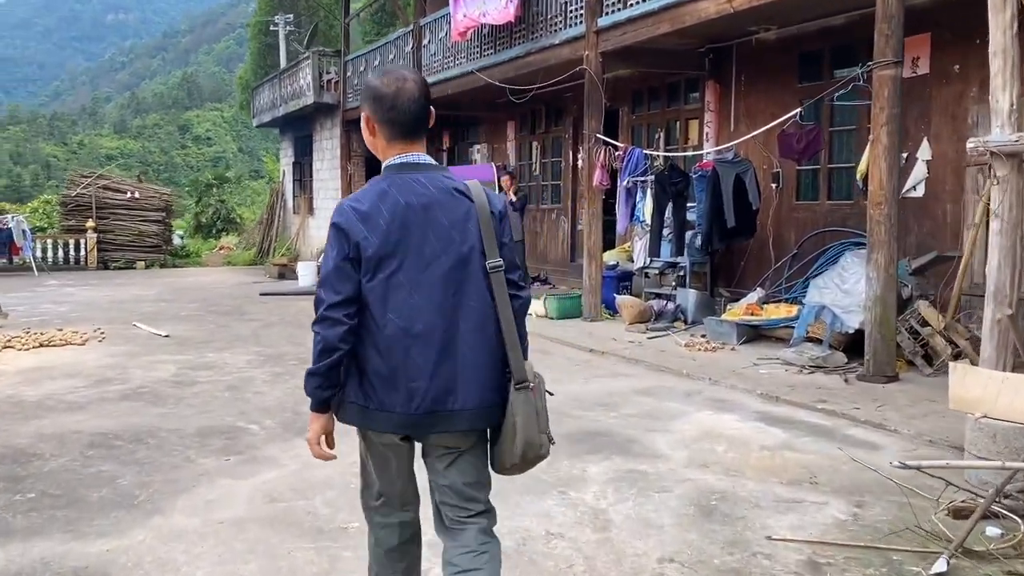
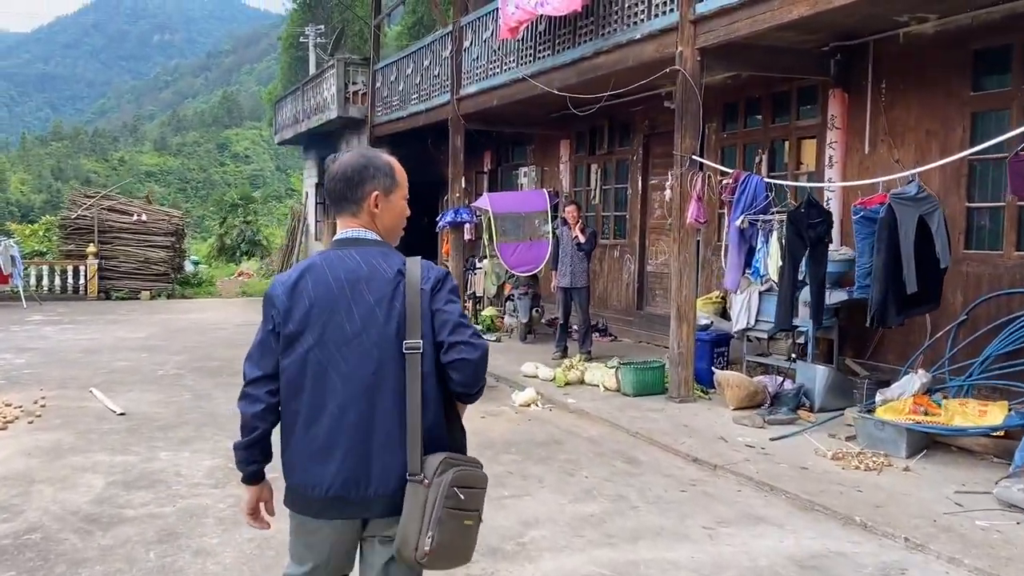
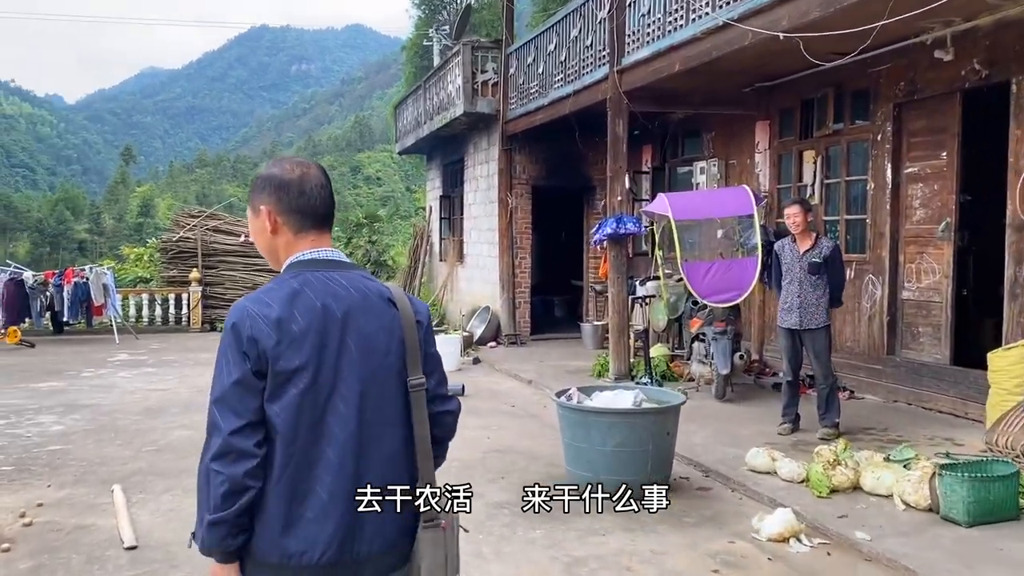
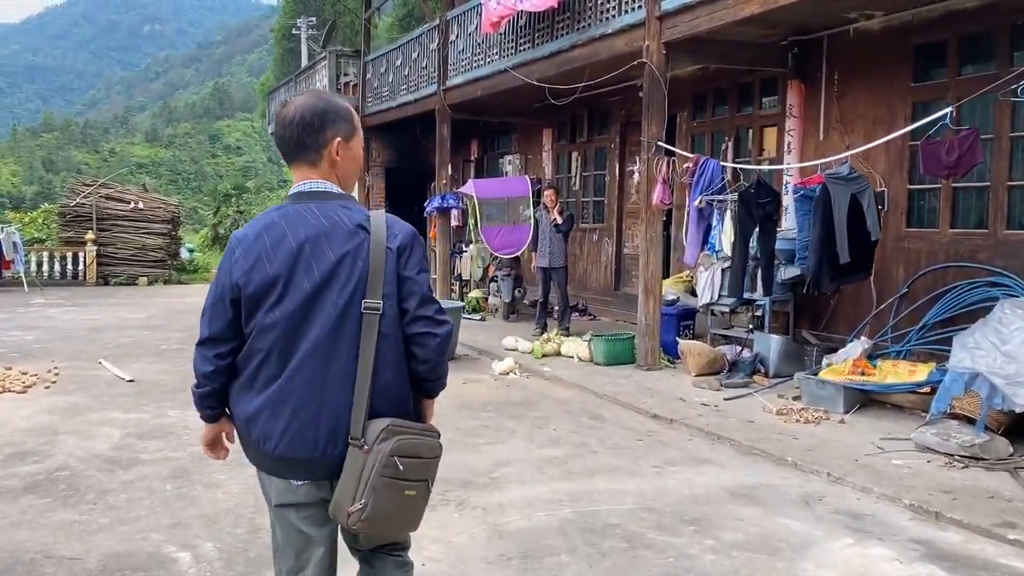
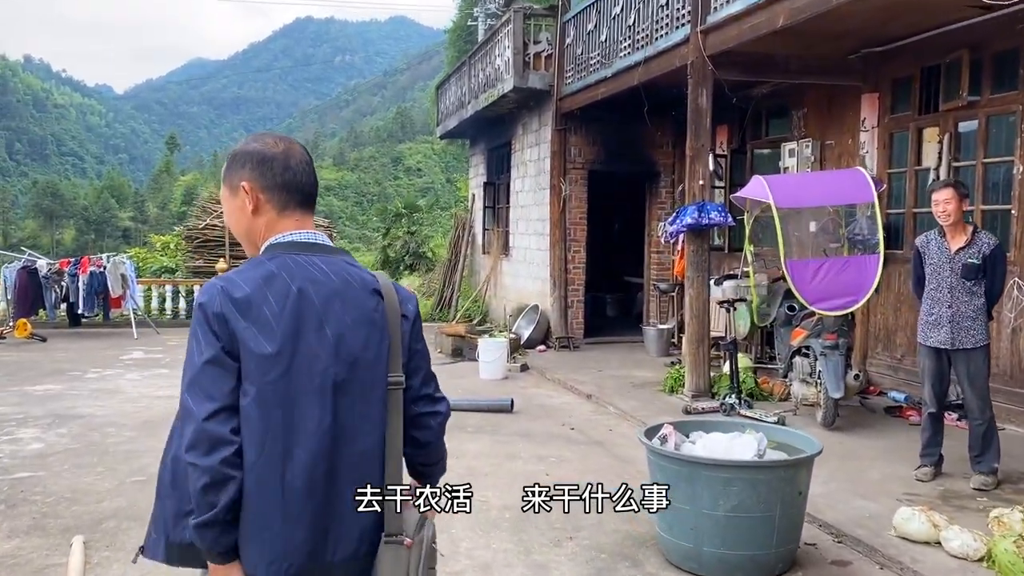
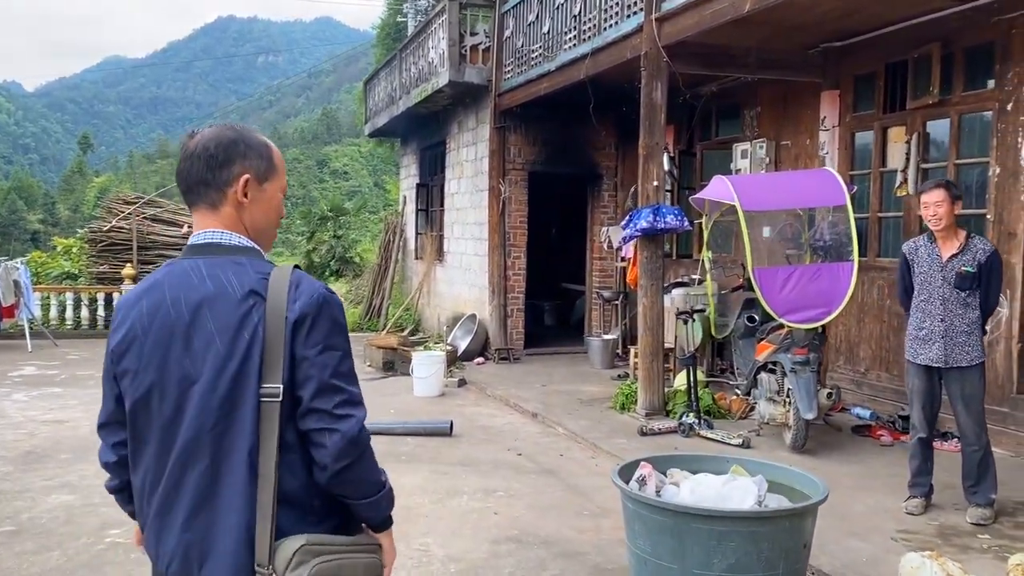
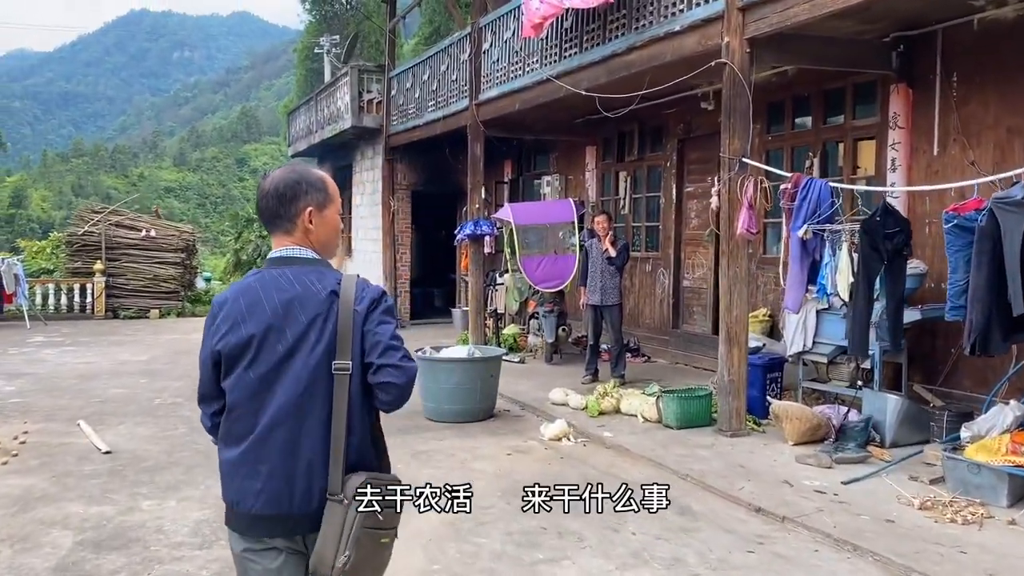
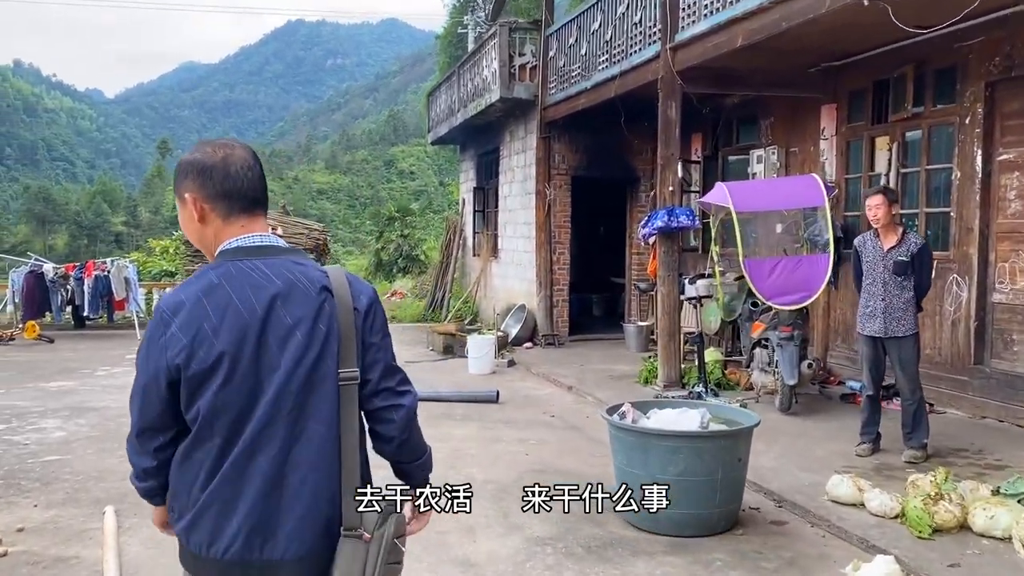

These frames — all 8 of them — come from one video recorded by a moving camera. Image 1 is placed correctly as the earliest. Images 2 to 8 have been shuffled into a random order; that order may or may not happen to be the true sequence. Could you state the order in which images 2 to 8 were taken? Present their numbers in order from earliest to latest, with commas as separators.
4, 2, 7, 3, 8, 5, 6
